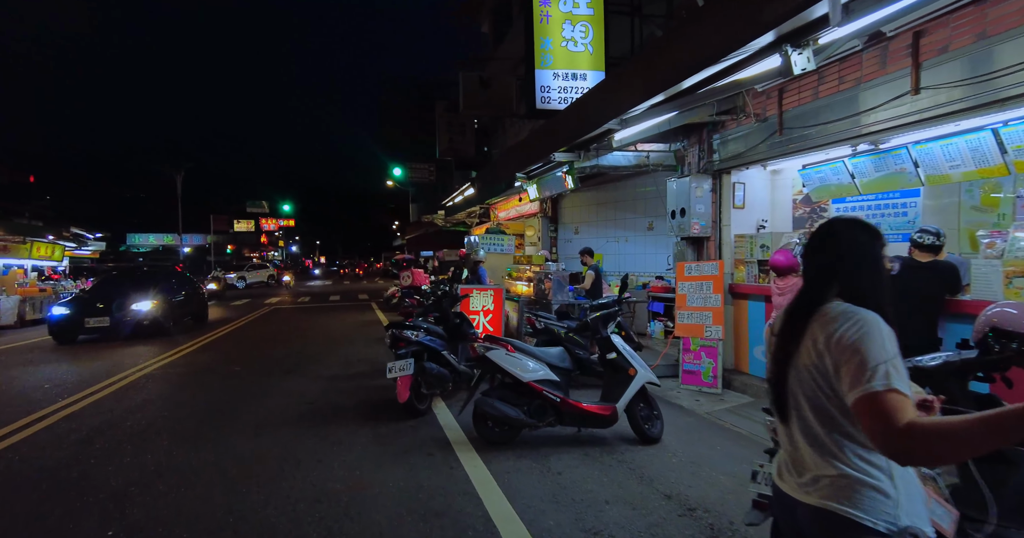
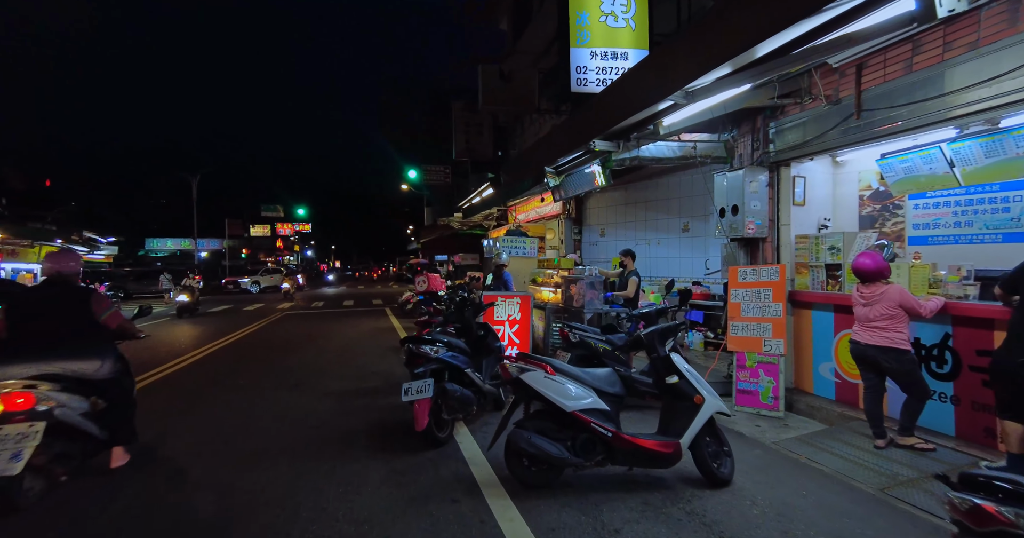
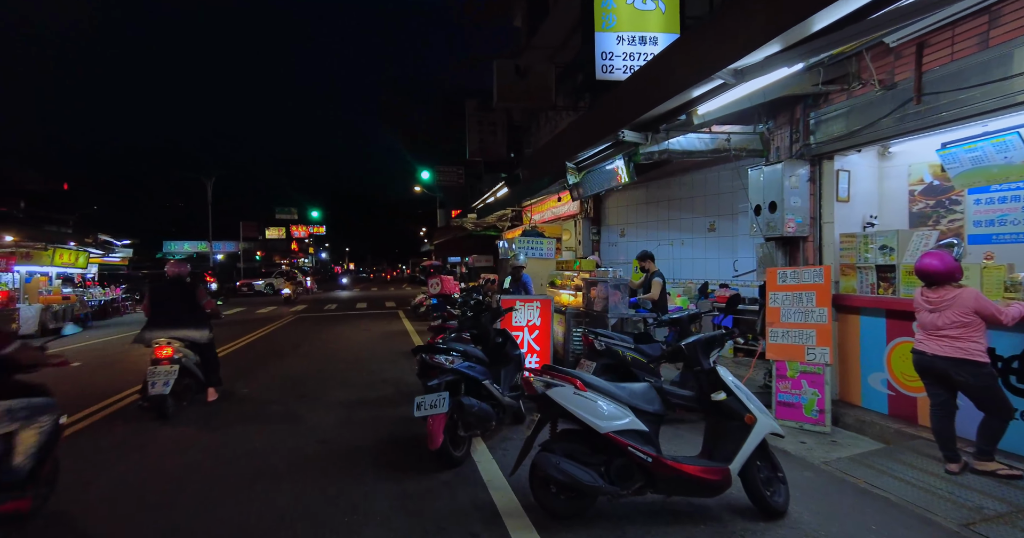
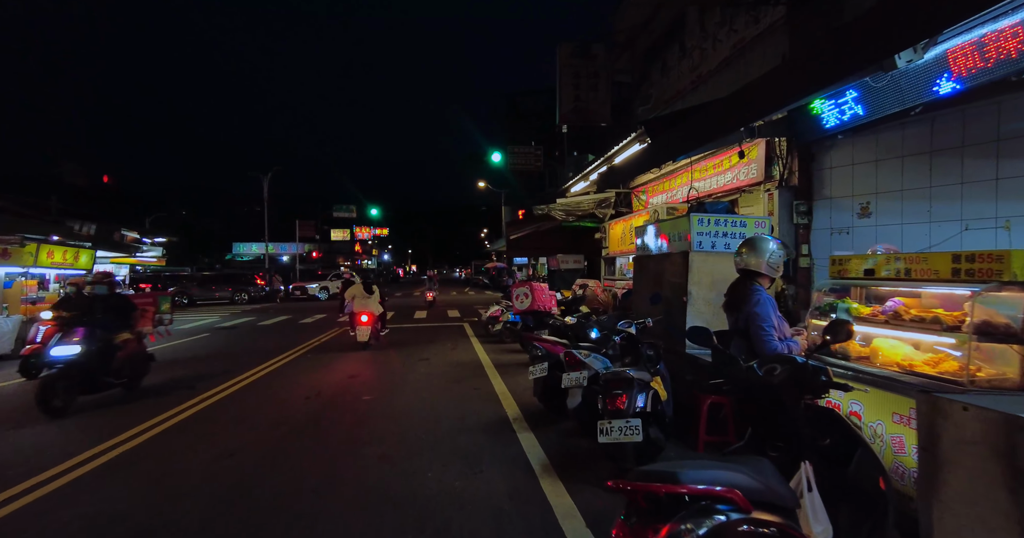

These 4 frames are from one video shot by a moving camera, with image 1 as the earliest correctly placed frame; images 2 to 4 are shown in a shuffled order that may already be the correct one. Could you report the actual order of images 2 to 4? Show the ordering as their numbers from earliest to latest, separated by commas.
2, 3, 4
